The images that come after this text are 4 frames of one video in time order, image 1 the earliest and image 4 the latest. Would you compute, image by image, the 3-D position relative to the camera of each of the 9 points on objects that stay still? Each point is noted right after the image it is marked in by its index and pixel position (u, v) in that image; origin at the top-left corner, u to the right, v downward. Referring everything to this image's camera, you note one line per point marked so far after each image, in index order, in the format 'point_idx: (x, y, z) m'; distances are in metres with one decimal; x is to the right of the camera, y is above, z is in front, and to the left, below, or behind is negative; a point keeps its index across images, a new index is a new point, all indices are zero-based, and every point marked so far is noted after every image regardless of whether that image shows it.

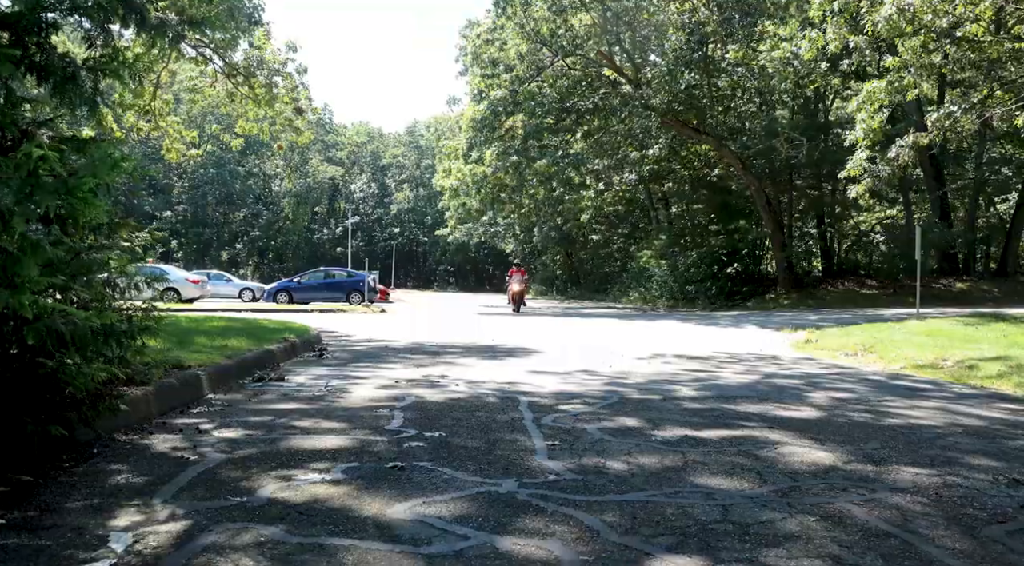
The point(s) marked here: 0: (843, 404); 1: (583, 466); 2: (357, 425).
0: (+3.1, -1.1, +8.4) m
1: (+0.4, -1.0, +5.1) m
2: (-1.1, -1.0, +6.3) m
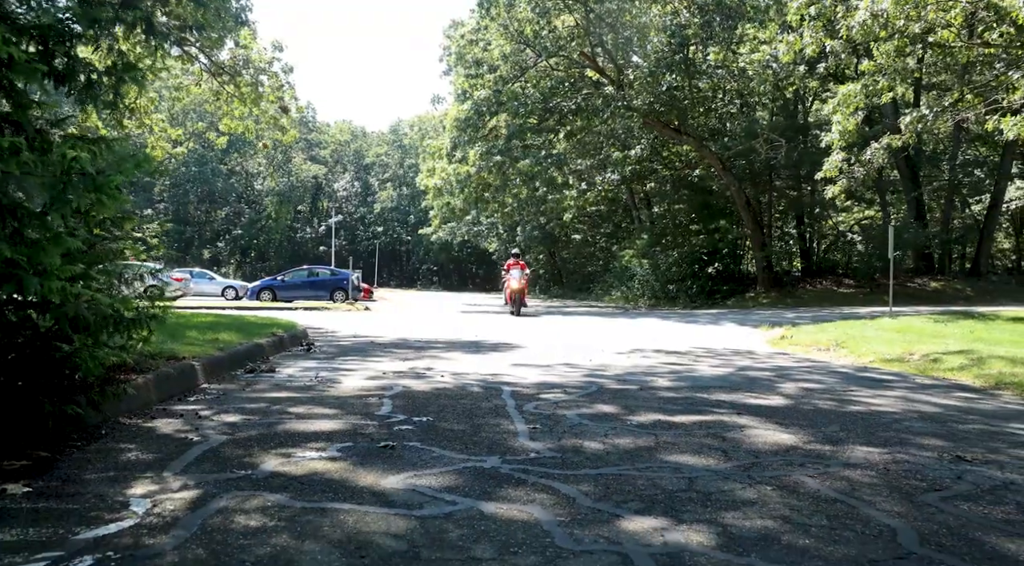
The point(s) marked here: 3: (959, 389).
0: (+2.9, -1.1, +8.9) m
1: (+0.3, -1.0, +5.5) m
2: (-1.2, -0.9, +6.7) m
3: (+4.7, -1.1, +9.5) m
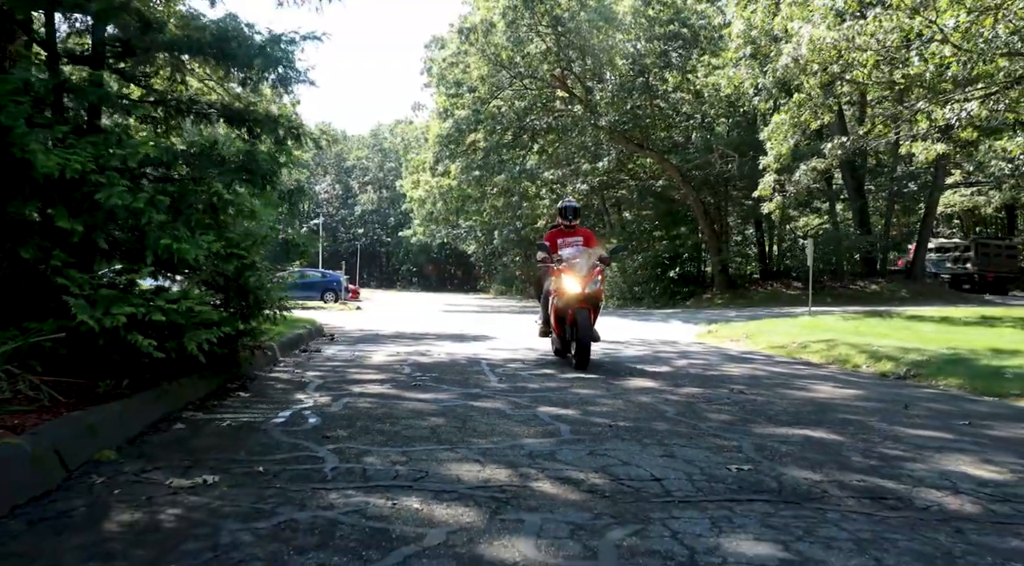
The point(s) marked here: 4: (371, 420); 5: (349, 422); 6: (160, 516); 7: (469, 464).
0: (+2.6, -1.2, +12.9) m
1: (0.0, -1.1, +9.5) m
2: (-1.5, -1.0, +10.6) m
3: (+4.4, -1.2, +13.6) m
4: (-1.0, -1.0, +6.6) m
5: (-1.2, -1.0, +6.5) m
6: (-1.4, -0.9, +3.7) m
7: (-0.2, -1.0, +5.1) m
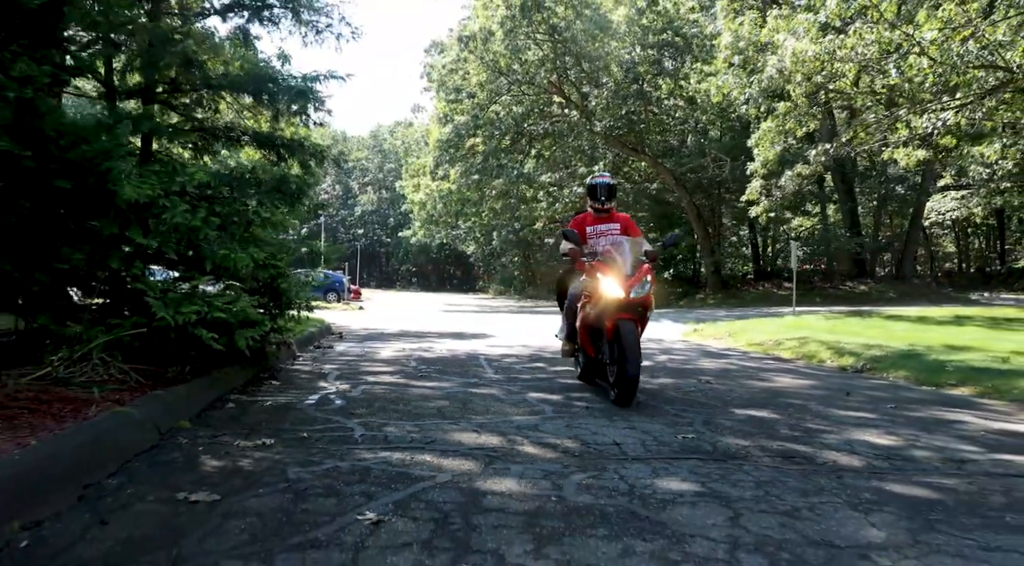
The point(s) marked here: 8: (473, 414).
0: (+2.5, -1.2, +14.2) m
1: (0.0, -1.1, +10.8) m
2: (-1.5, -1.1, +11.9) m
3: (+4.3, -1.2, +14.9) m
4: (-1.1, -1.0, +7.9) m
5: (-1.2, -1.0, +7.8) m
6: (-1.5, -1.0, +5.0) m
7: (-0.3, -1.0, +6.4) m
8: (-0.3, -1.0, +7.3) m
